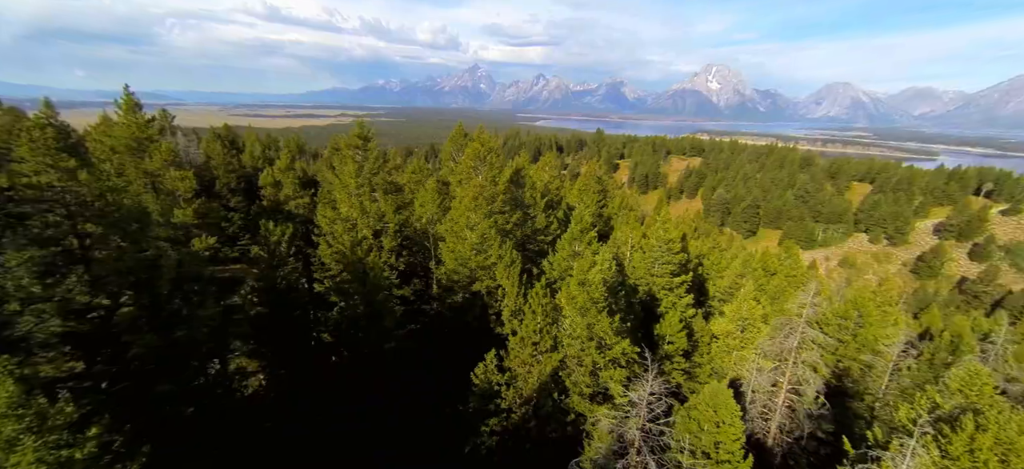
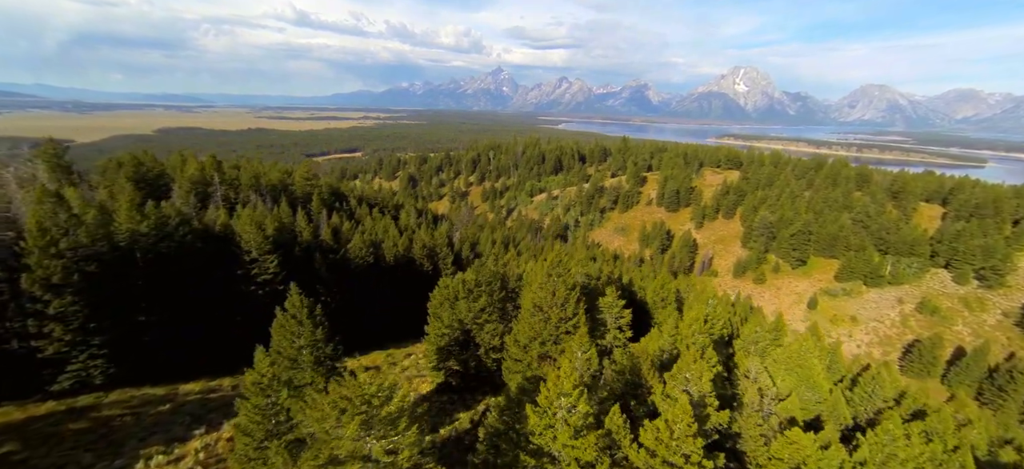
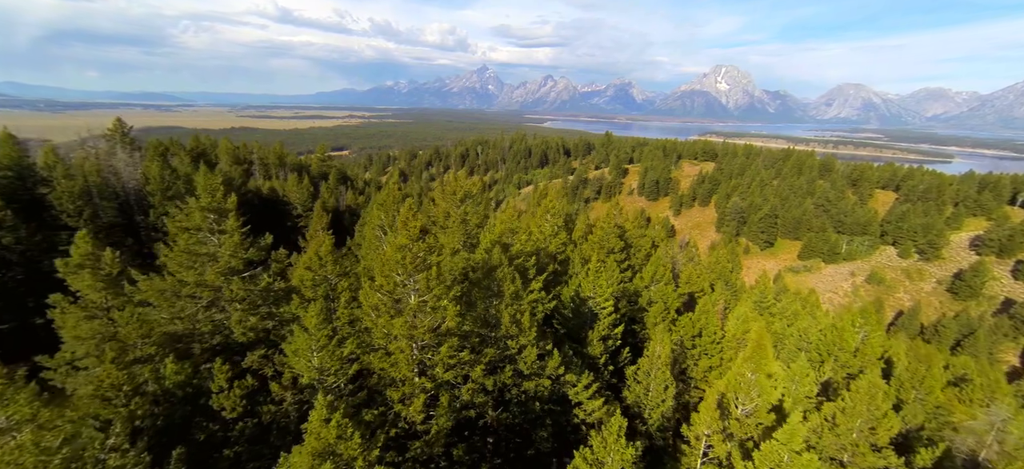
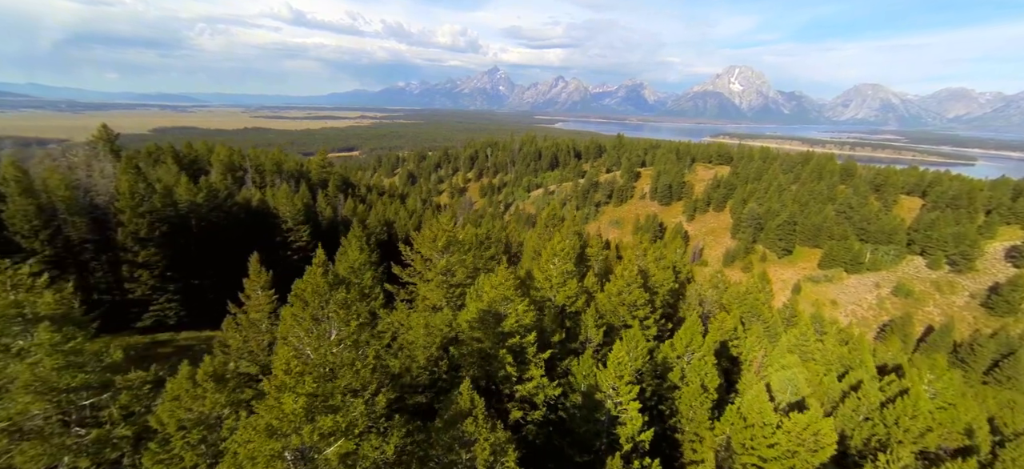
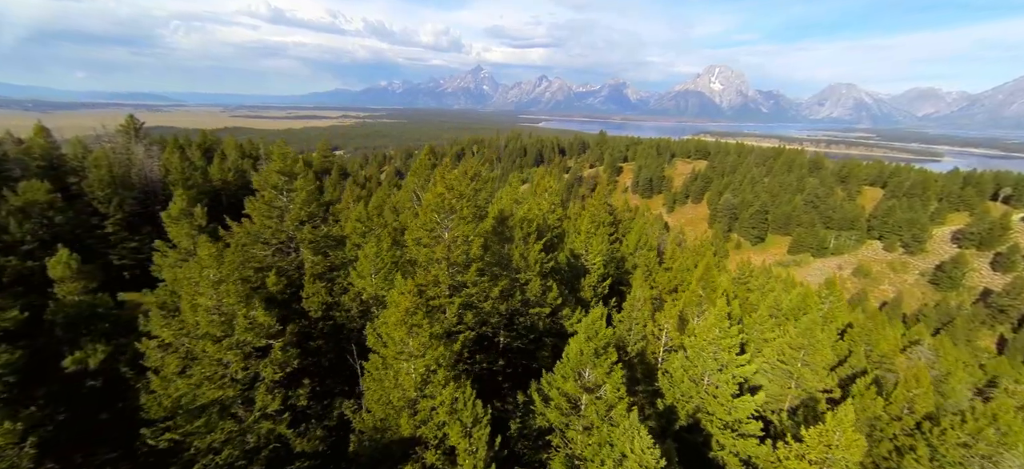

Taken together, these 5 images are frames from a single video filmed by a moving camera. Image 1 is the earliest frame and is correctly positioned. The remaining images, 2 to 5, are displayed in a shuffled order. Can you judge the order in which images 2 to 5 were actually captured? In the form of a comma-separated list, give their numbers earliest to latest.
5, 3, 4, 2
